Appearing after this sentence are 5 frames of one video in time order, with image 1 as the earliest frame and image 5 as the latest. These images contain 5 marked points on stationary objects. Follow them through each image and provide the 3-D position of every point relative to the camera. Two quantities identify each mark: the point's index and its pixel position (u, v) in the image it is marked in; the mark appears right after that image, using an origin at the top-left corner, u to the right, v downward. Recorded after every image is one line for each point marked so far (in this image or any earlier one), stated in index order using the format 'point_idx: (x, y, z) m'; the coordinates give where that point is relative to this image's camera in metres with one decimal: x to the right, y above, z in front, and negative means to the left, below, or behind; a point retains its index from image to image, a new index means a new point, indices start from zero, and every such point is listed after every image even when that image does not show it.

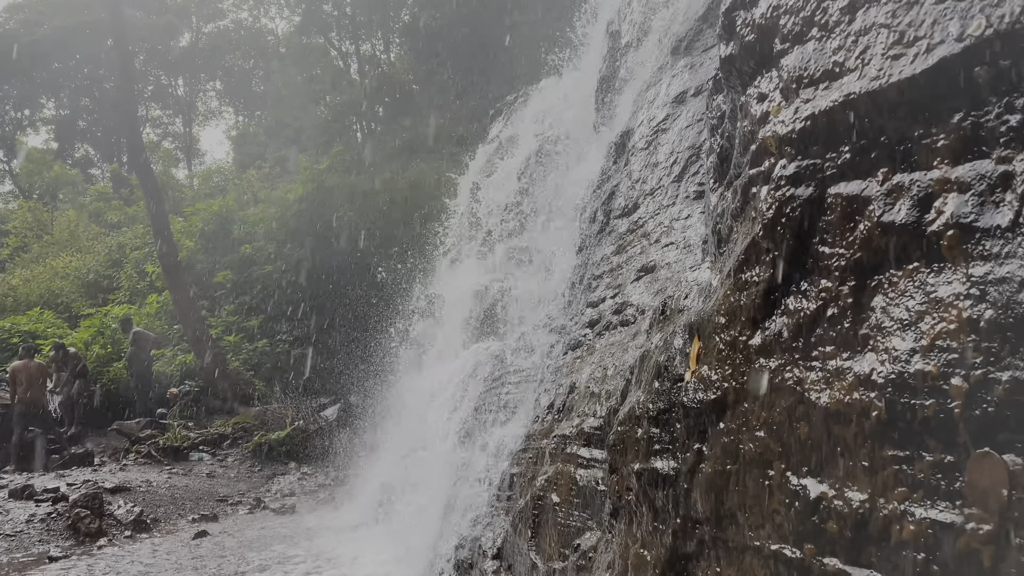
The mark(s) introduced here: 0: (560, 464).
0: (+0.2, -0.8, +3.8) m
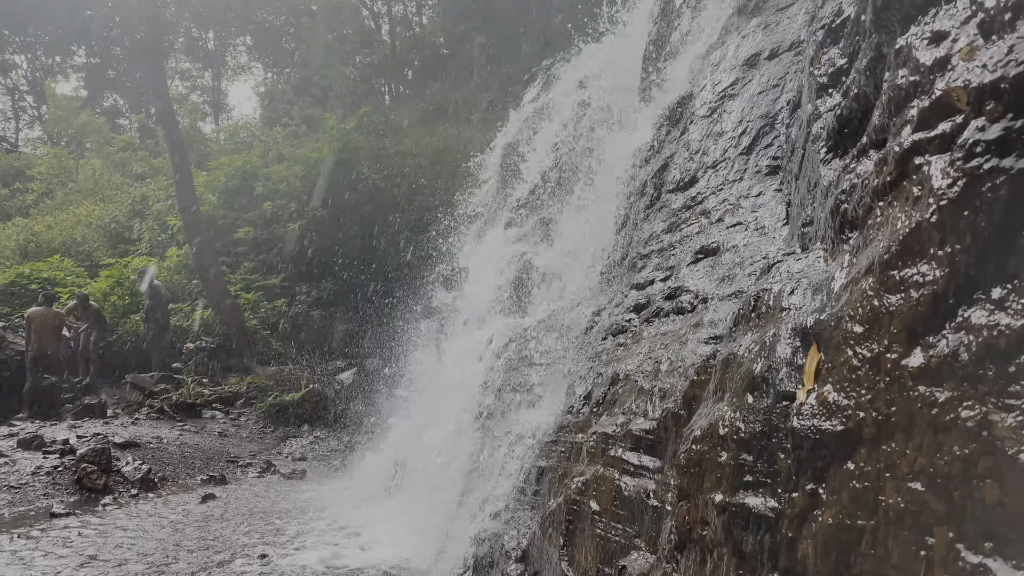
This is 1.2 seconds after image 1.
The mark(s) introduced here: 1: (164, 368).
0: (+0.4, -0.7, +3.4) m
1: (-5.3, -1.2, +12.8) m
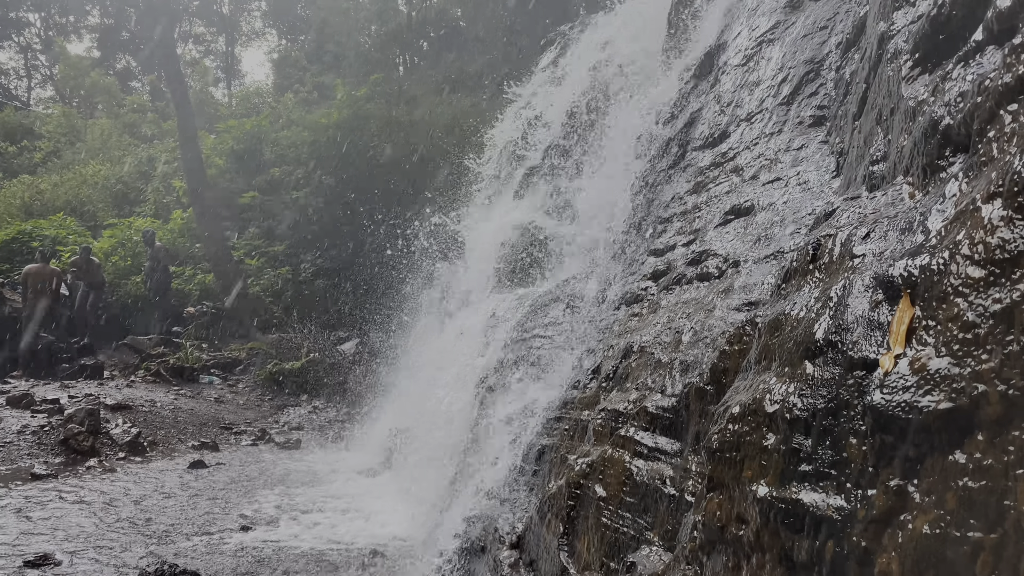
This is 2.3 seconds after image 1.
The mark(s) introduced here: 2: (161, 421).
0: (+0.3, -0.6, +3.0) m
1: (-5.3, -0.6, +12.5) m
2: (-3.7, -1.4, +8.7) m
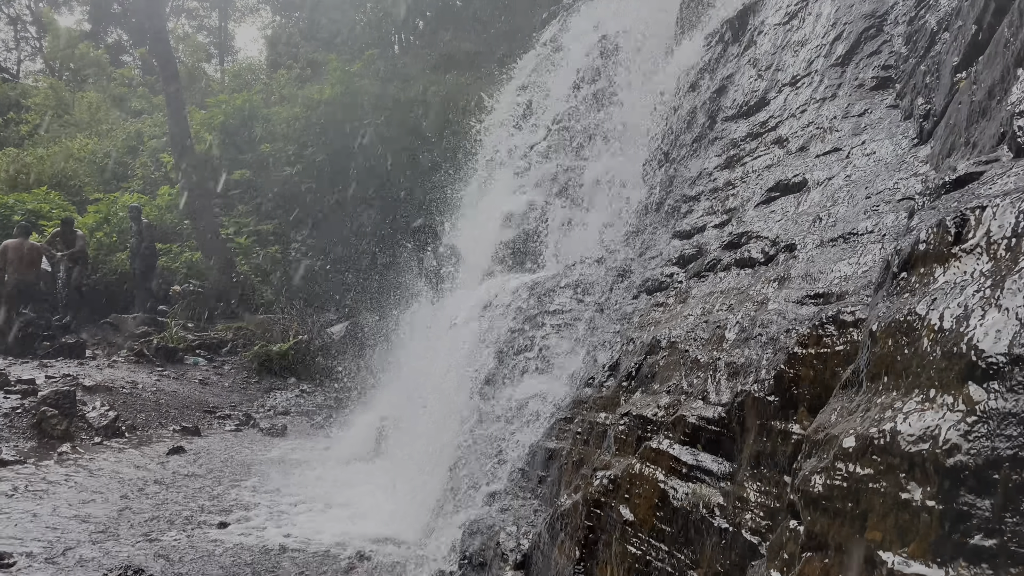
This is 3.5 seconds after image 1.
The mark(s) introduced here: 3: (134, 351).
0: (+0.4, -0.5, +2.5) m
1: (-5.3, -0.3, +12.0) m
2: (-3.7, -1.2, +8.3) m
3: (-4.6, -0.8, +9.9) m
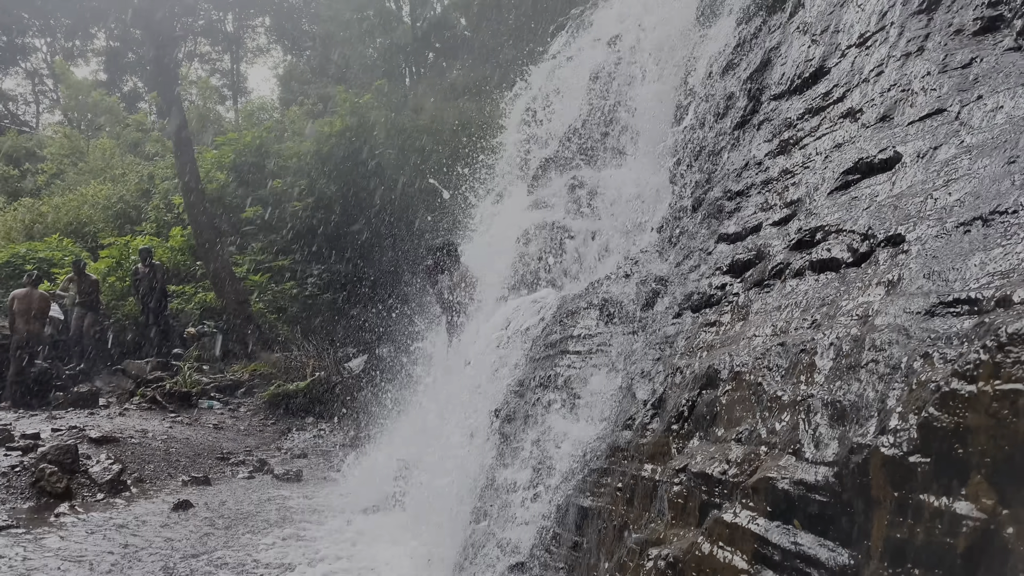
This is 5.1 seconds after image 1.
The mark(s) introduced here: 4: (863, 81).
0: (+0.4, -0.6, +1.9) m
1: (-5.0, -0.9, +11.5) m
2: (-3.5, -1.6, +7.7) m
3: (-4.3, -1.3, +9.4) m
4: (+1.1, +0.6, +2.5) m
